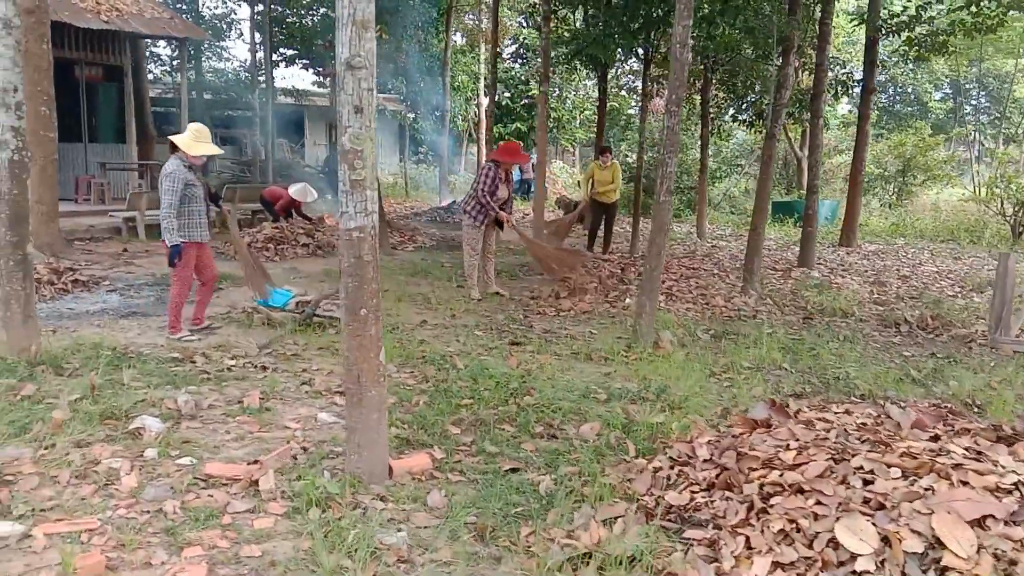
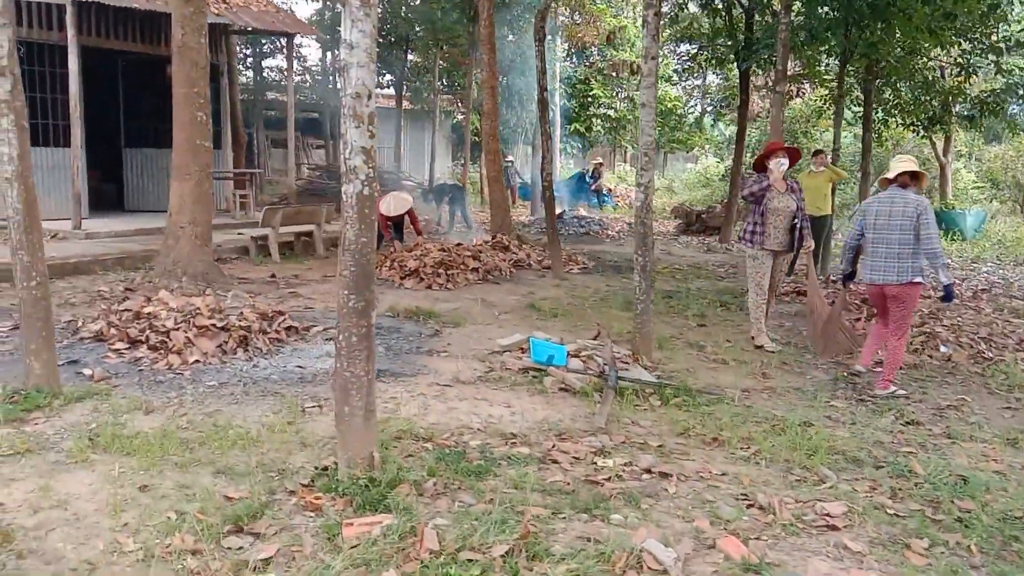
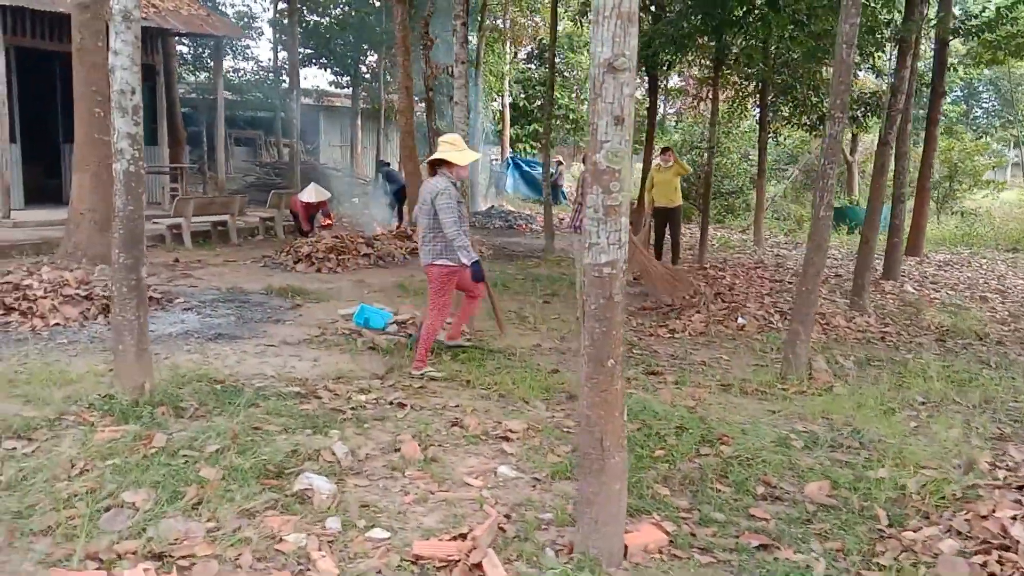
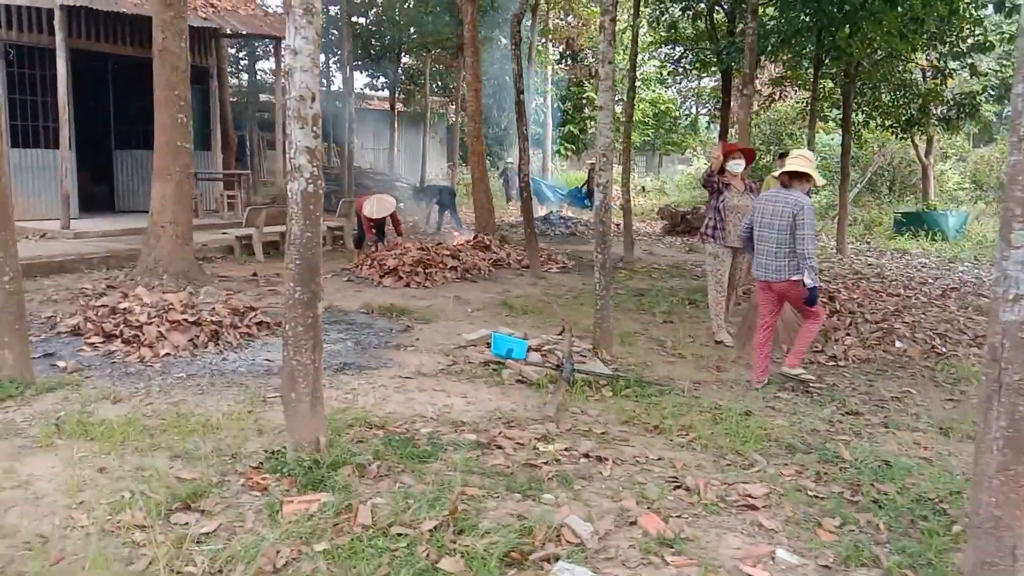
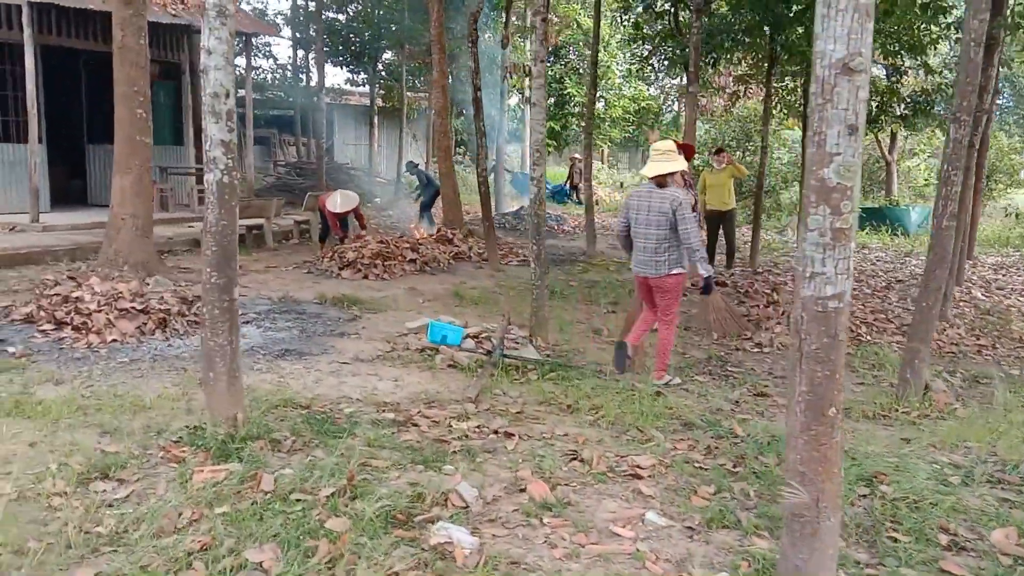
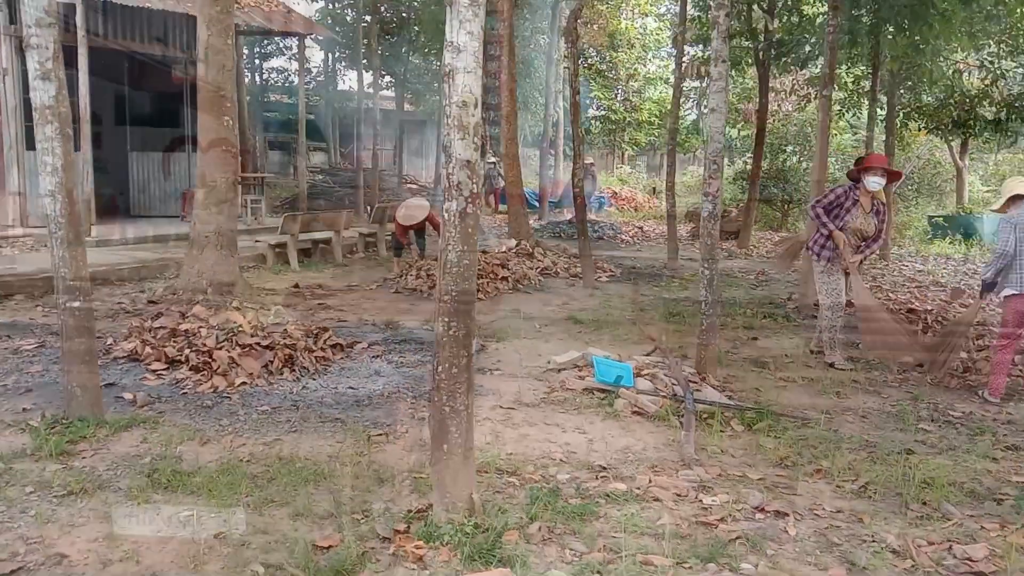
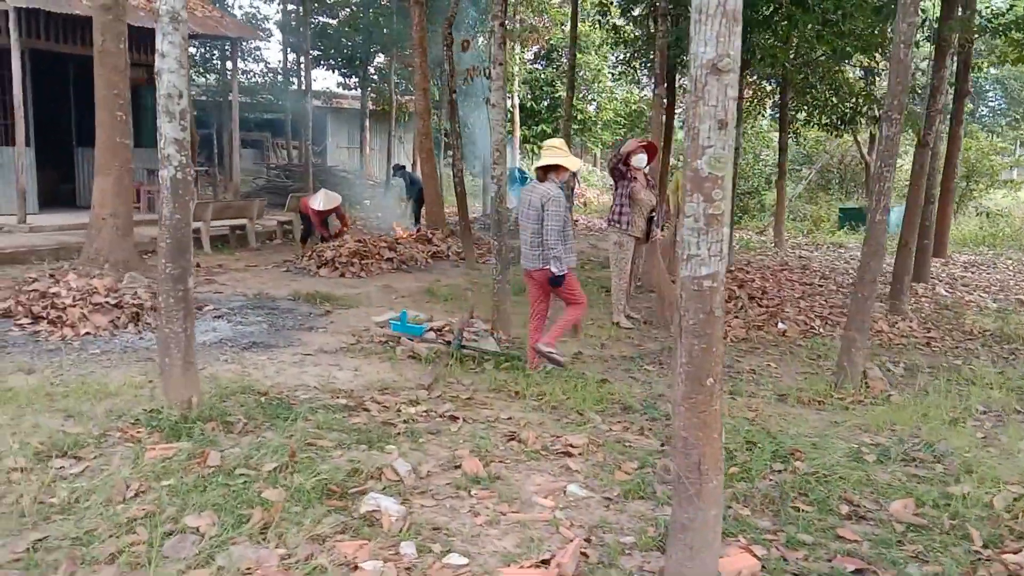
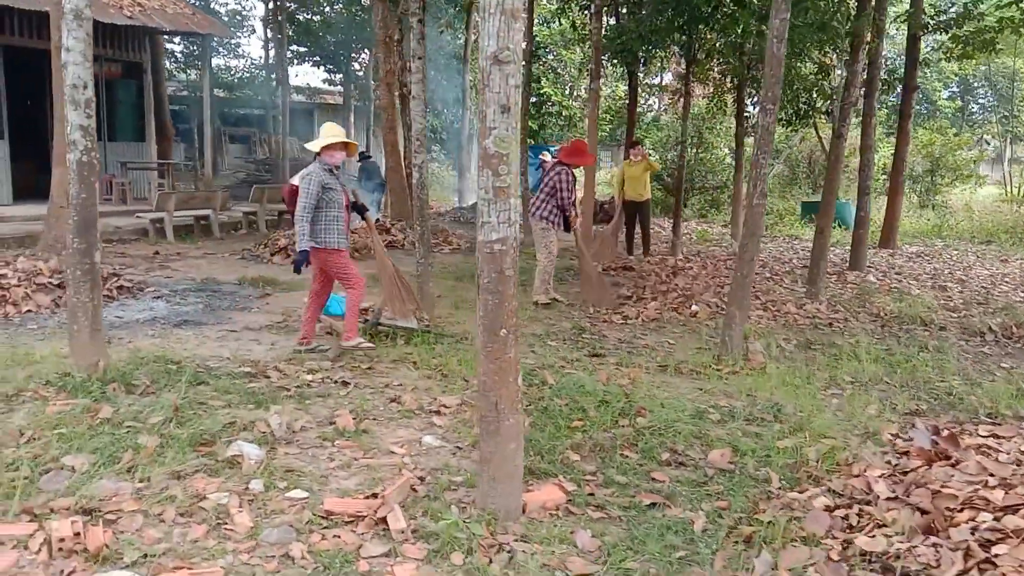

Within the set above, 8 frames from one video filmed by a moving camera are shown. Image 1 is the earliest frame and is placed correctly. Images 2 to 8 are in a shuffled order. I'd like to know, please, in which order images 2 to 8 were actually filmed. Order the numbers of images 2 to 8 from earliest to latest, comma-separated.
8, 3, 7, 5, 4, 2, 6
